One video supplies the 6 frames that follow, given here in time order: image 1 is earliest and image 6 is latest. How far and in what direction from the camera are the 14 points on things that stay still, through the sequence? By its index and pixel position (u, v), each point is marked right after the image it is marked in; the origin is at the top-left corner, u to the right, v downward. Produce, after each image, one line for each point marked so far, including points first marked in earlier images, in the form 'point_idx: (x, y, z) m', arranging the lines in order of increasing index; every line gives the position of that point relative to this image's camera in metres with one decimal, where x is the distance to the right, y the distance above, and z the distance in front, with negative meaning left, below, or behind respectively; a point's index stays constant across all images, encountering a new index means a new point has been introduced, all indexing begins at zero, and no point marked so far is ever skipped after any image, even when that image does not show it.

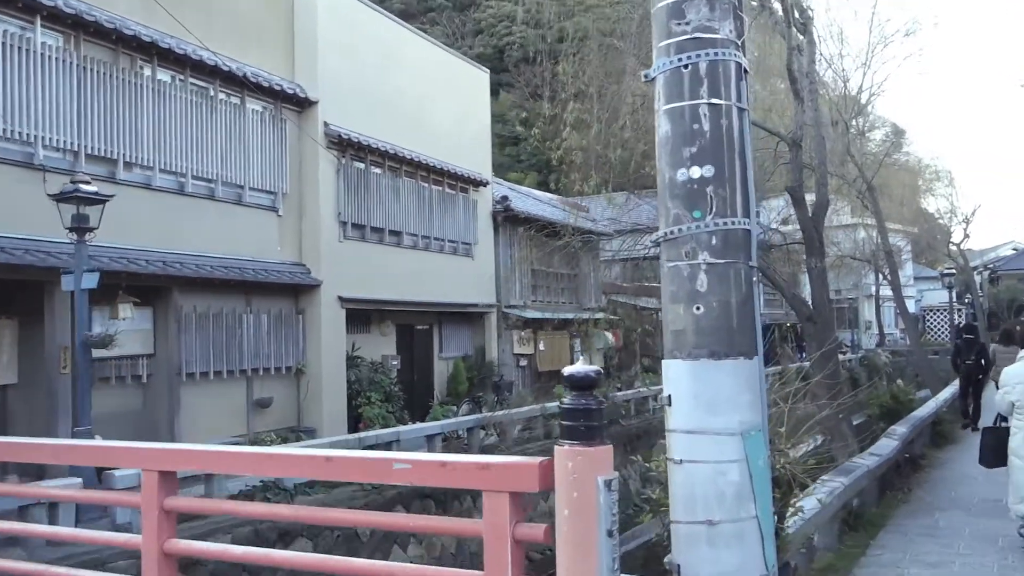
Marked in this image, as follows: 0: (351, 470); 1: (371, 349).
0: (-0.6, -0.7, +3.4) m
1: (-2.3, -1.0, +15.0) m
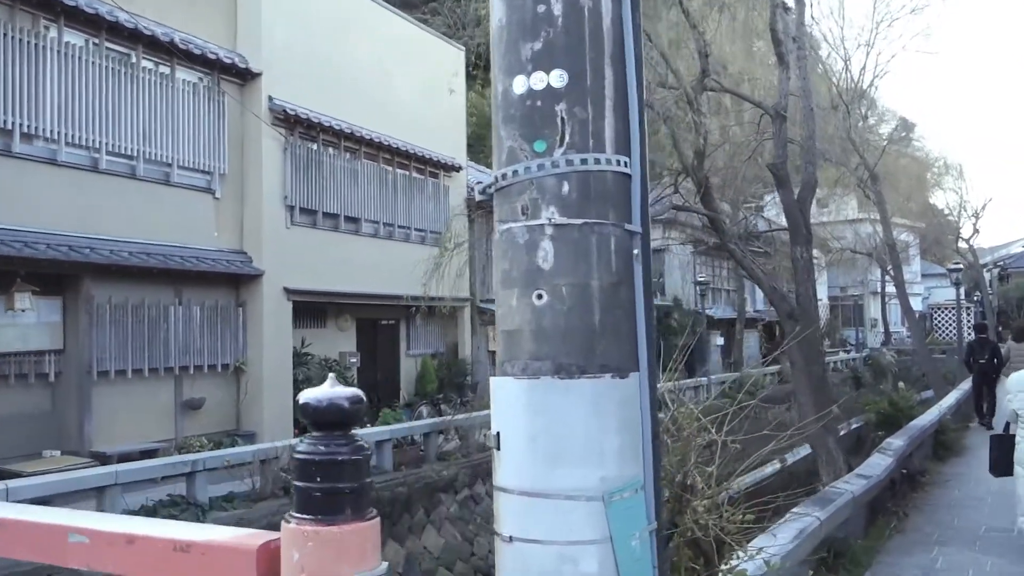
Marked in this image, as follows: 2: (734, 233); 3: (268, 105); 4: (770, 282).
0: (-1.2, -0.6, +2.2) m
1: (-2.8, -0.9, +13.9) m
2: (+2.4, +0.6, +10.0) m
3: (-3.2, +2.4, +12.0) m
4: (+2.4, +0.1, +8.8) m
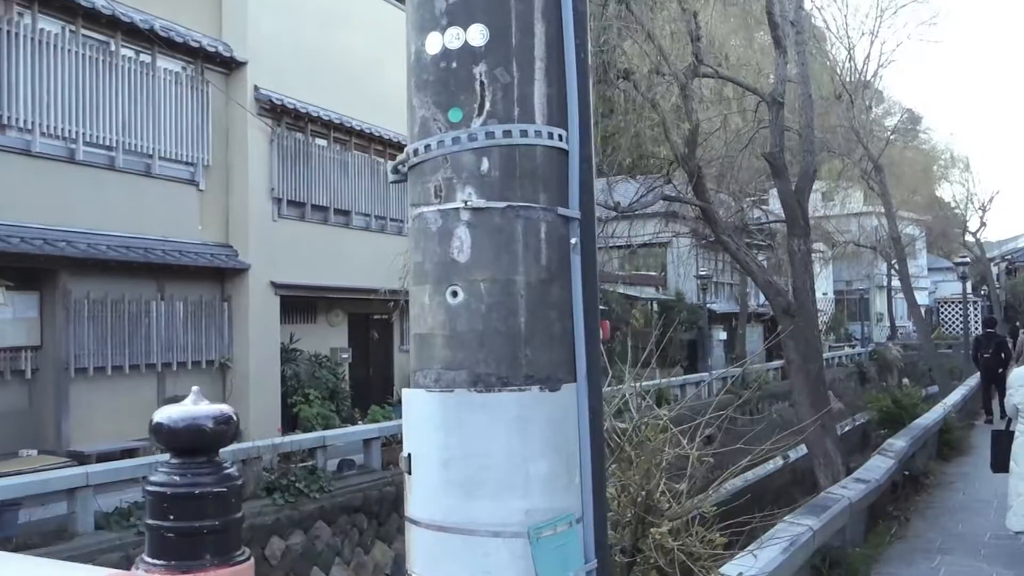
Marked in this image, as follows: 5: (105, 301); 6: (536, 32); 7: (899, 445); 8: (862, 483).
0: (-1.3, -0.6, +1.9) m
1: (-2.8, -0.8, +13.6) m
2: (+2.3, +0.6, +9.7) m
3: (-3.3, +2.4, +11.7) m
4: (+2.3, +0.1, +8.5) m
5: (-4.3, -0.1, +9.8) m
6: (0.0, +0.5, +1.8) m
7: (+3.4, -1.4, +8.3) m
8: (+2.4, -1.4, +6.5) m
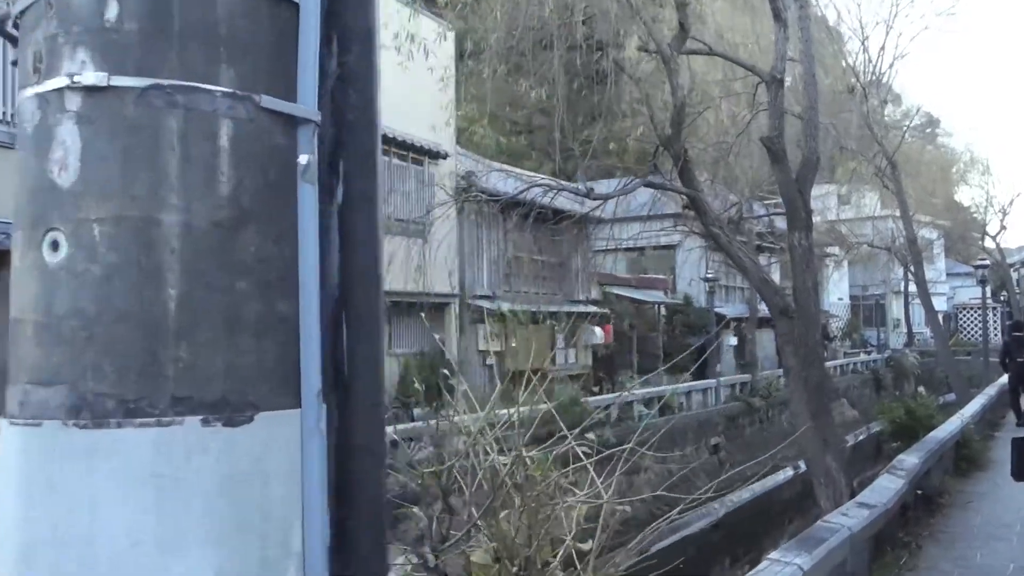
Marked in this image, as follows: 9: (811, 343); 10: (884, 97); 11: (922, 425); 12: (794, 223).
0: (-1.7, -0.5, +1.2) m
1: (-3.0, -0.8, +12.8) m
2: (+2.1, +0.6, +8.9) m
3: (-3.4, +2.5, +11.0) m
4: (+2.1, +0.1, +7.7) m
5: (-4.5, -0.1, +9.2) m
6: (-0.3, +0.5, +1.0) m
7: (+3.2, -1.4, +7.5) m
8: (+2.2, -1.3, +5.7) m
9: (+2.5, -0.5, +7.7) m
10: (+7.4, +3.8, +18.6) m
11: (+5.0, -1.7, +11.4) m
12: (+2.3, +0.5, +7.6) m
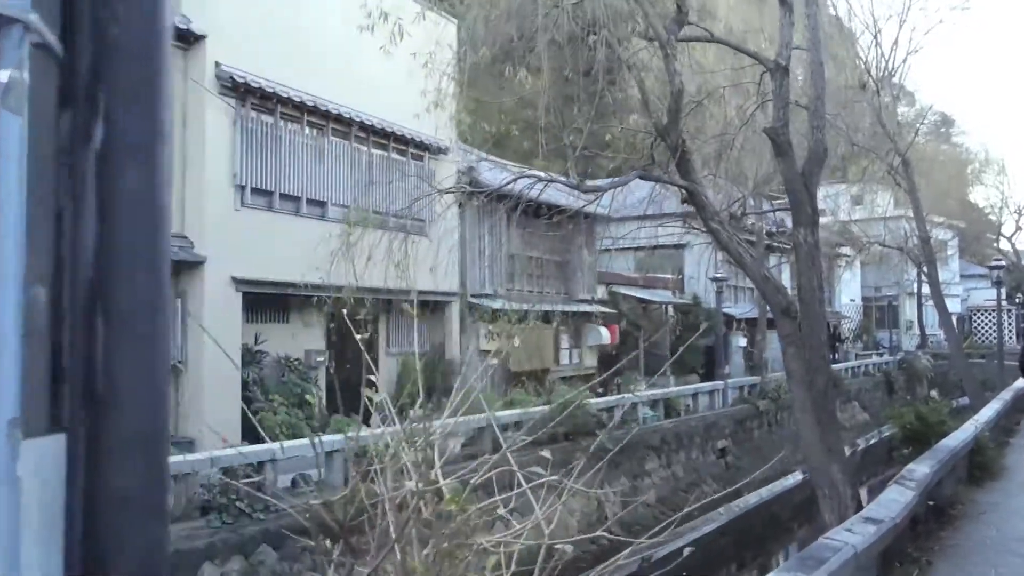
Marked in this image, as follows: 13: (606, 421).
0: (-1.8, -0.5, +0.8) m
1: (-3.0, -0.8, +12.6) m
2: (+2.0, +0.6, +8.5) m
3: (-3.4, +2.5, +10.7) m
4: (+2.0, +0.1, +7.4) m
5: (-4.6, -0.1, +8.9) m
6: (-0.4, +0.6, +0.7) m
7: (+3.1, -1.4, +7.1) m
8: (+2.1, -1.3, +5.3) m
9: (+2.4, -0.4, +7.3) m
10: (+7.5, +3.8, +18.2) m
11: (+5.0, -1.7, +11.0) m
12: (+2.2, +0.5, +7.2) m
13: (+1.6, -2.2, +15.4) m
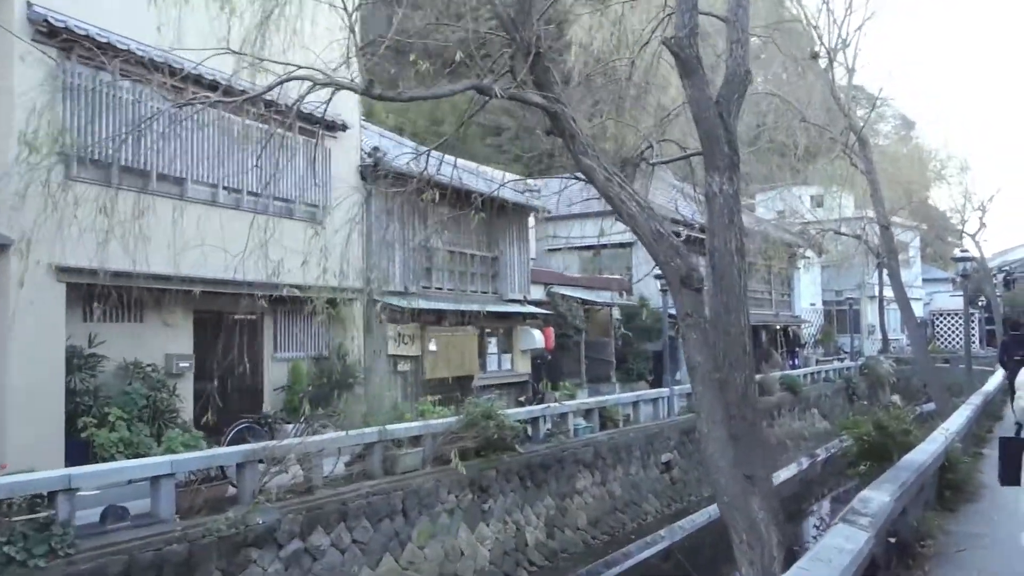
0: (-2.6, -0.3, -1.1) m
1: (-4.2, -0.7, +10.6) m
2: (+0.9, +0.8, +6.7) m
3: (-4.6, +2.6, +8.8) m
4: (+1.0, +0.3, +5.6) m
5: (-5.7, +0.1, +6.9) m
6: (-1.3, +0.8, -1.2) m
7: (+2.1, -1.2, +5.4) m
8: (+1.1, -1.1, +3.5) m
9: (+1.4, -0.3, +5.5) m
10: (+6.1, +3.9, +16.6) m
11: (+3.8, -1.5, +9.3) m
12: (+1.2, +0.7, +5.5) m
13: (+0.3, -2.1, +13.5) m
